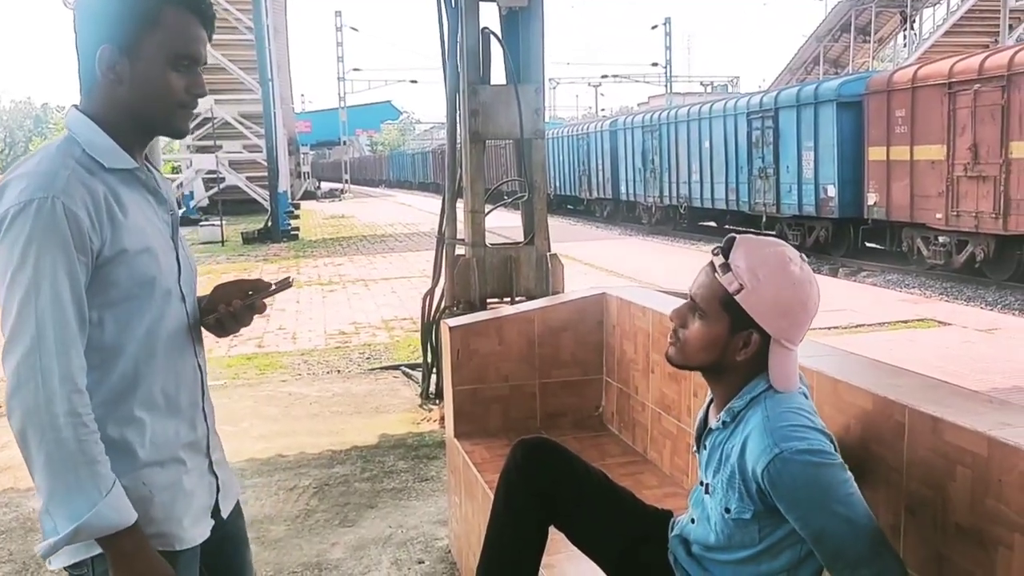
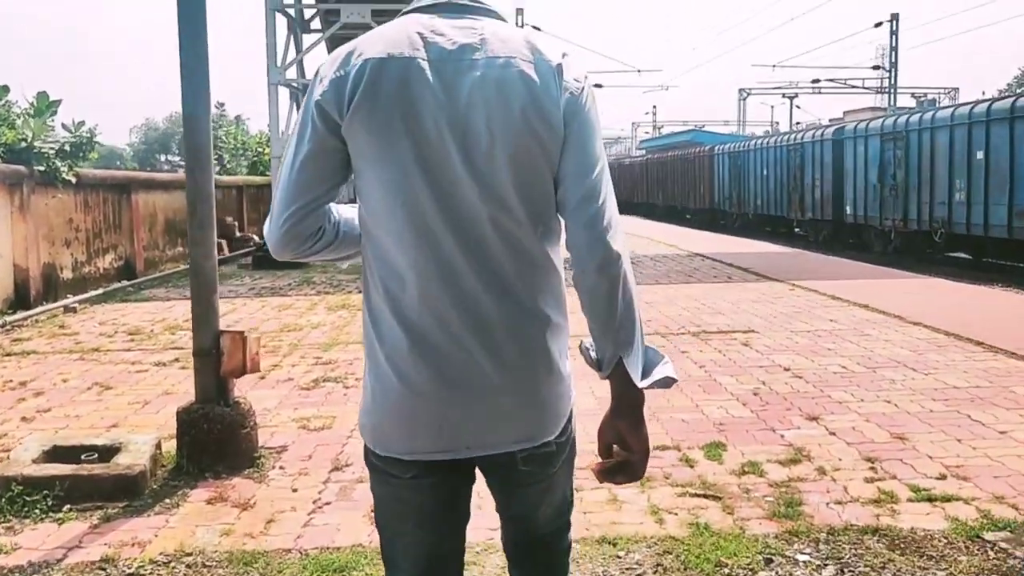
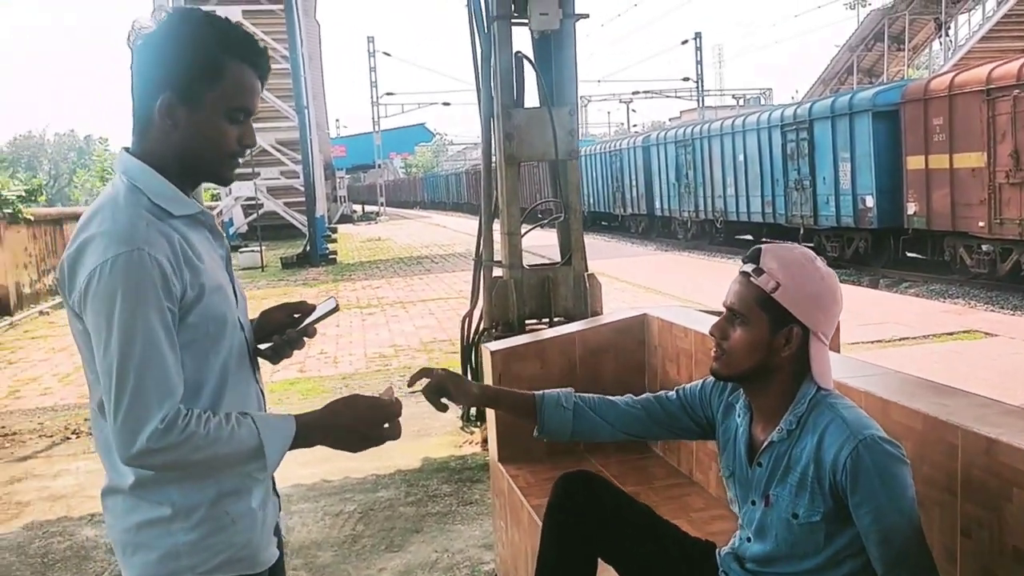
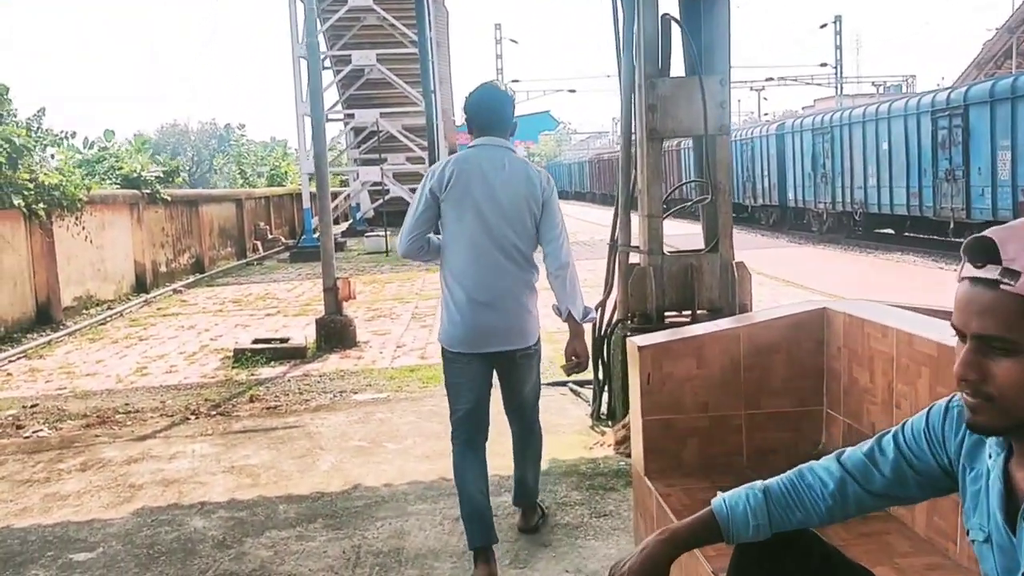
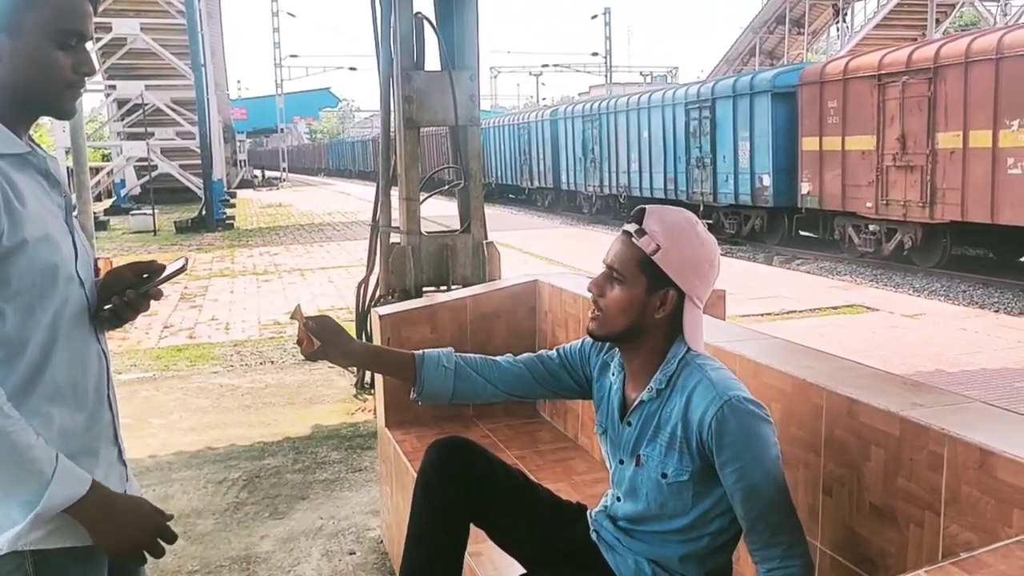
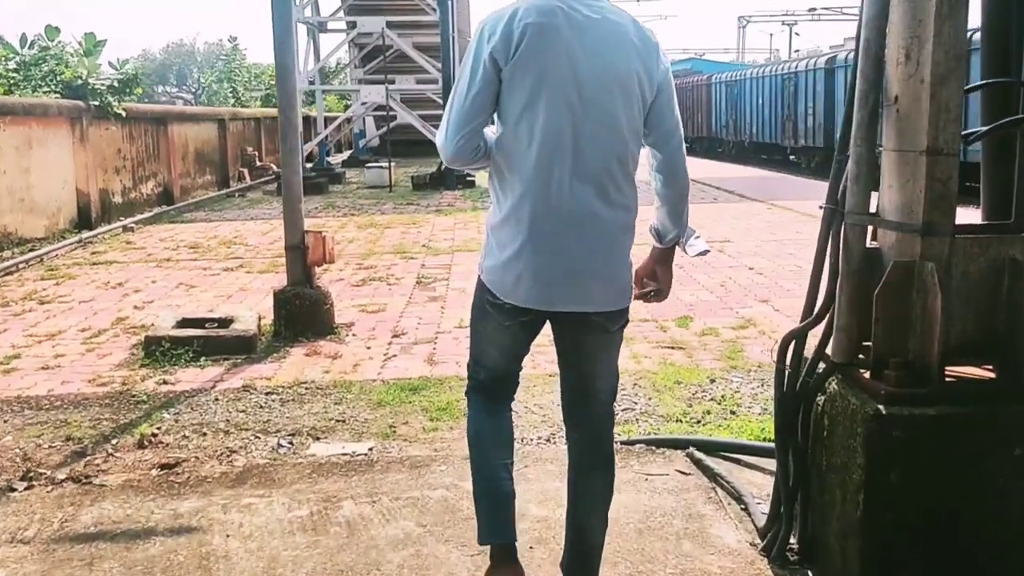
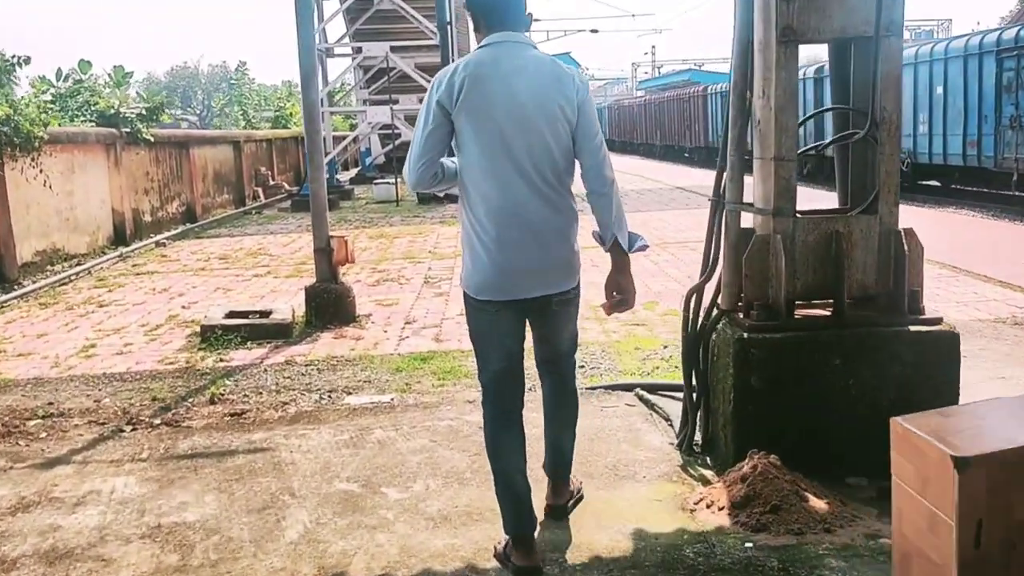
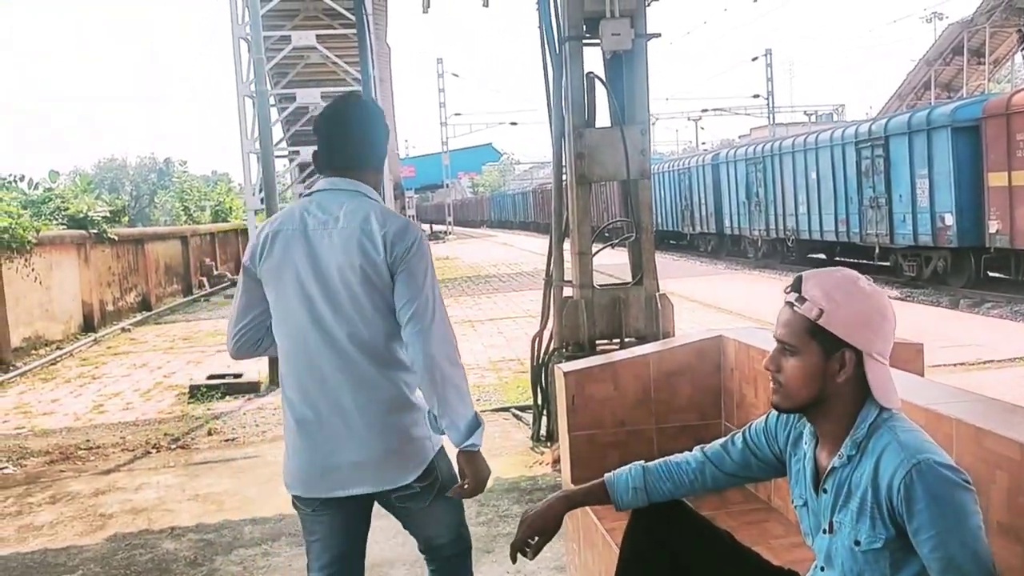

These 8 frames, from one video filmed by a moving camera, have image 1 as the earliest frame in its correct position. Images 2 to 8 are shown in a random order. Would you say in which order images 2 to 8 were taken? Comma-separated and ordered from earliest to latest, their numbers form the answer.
5, 3, 8, 4, 7, 6, 2
